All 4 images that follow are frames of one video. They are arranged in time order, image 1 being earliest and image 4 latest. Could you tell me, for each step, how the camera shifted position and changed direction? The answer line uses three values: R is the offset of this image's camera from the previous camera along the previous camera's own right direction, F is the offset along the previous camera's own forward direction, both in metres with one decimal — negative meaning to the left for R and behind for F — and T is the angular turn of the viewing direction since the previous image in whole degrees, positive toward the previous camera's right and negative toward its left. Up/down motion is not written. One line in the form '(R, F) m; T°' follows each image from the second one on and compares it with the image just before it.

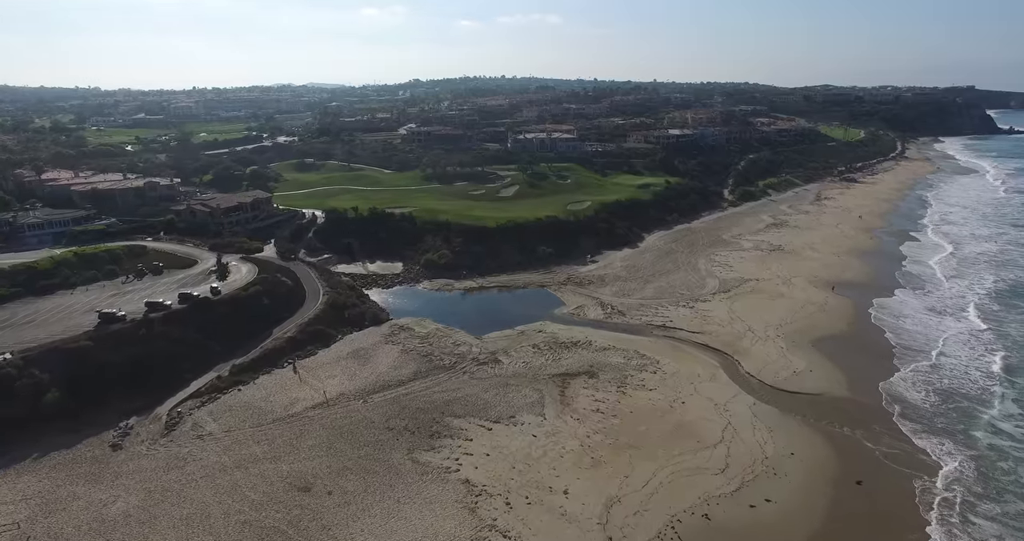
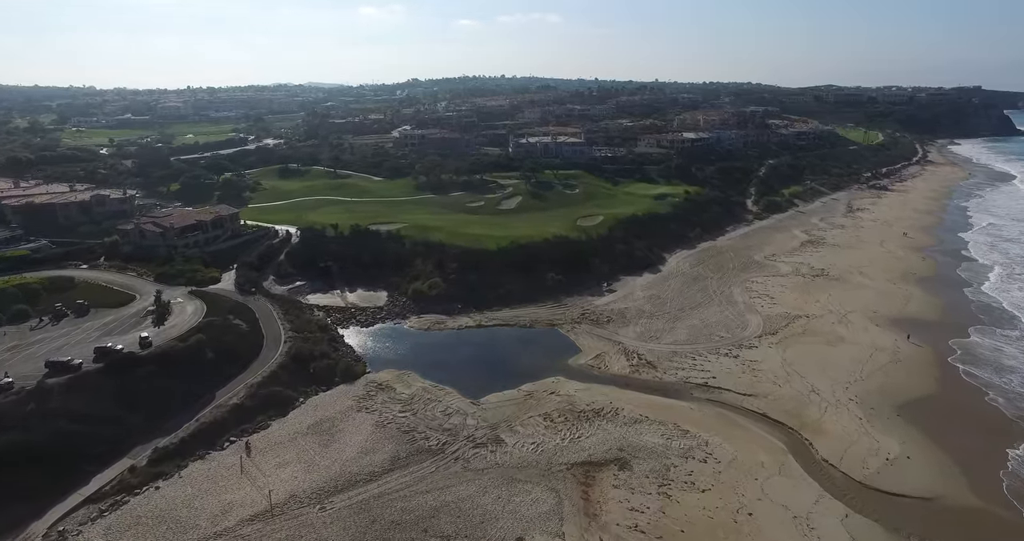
(-0.3, +8.6) m; 0°
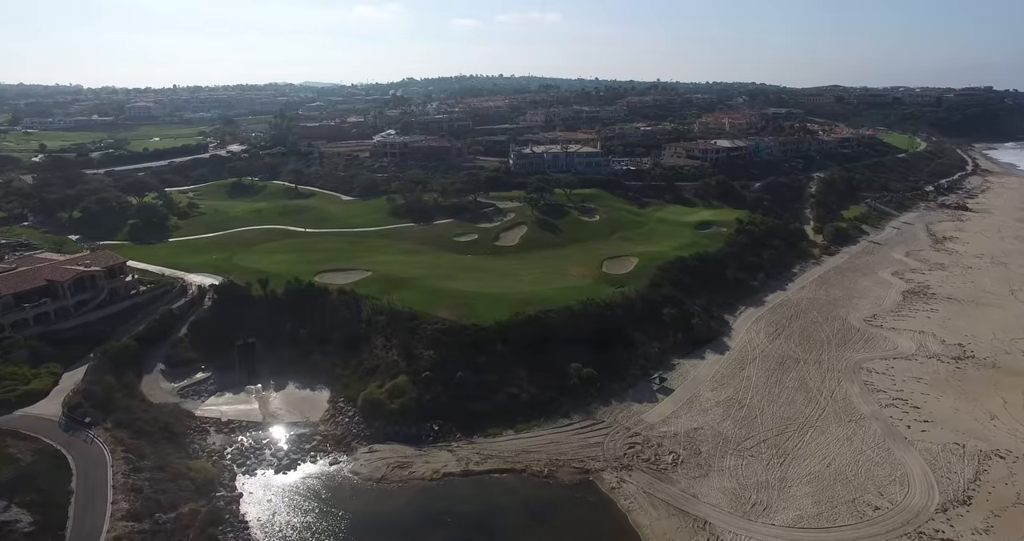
(-0.5, +17.4) m; 0°
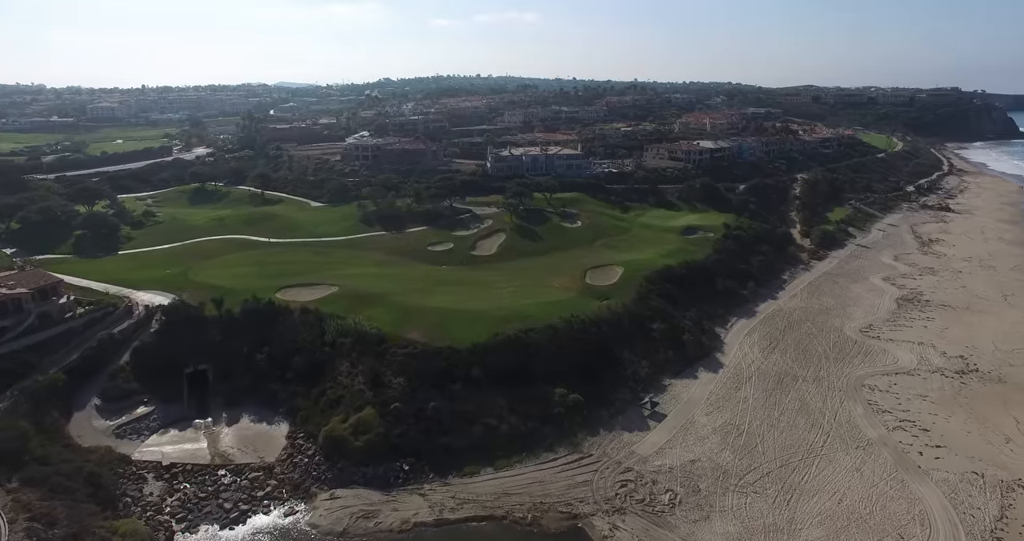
(+0.1, +3.0) m; +2°
